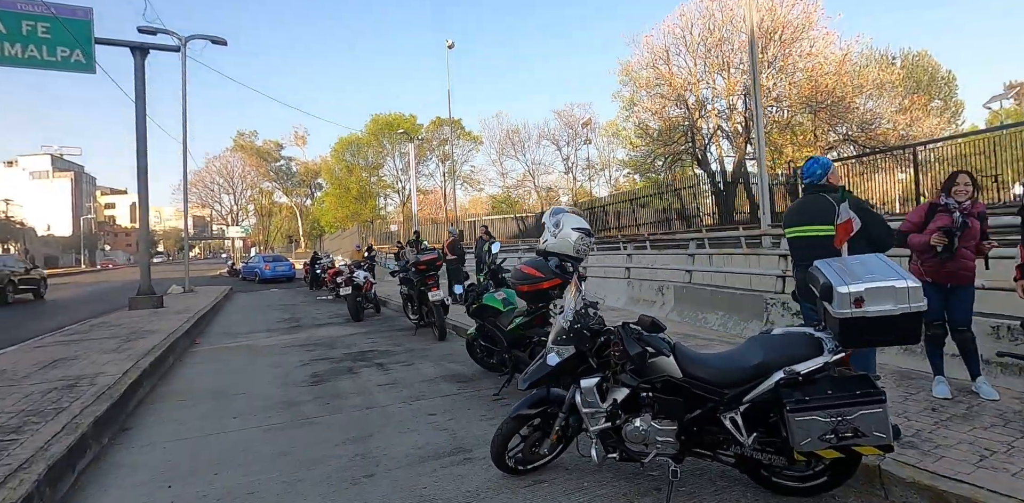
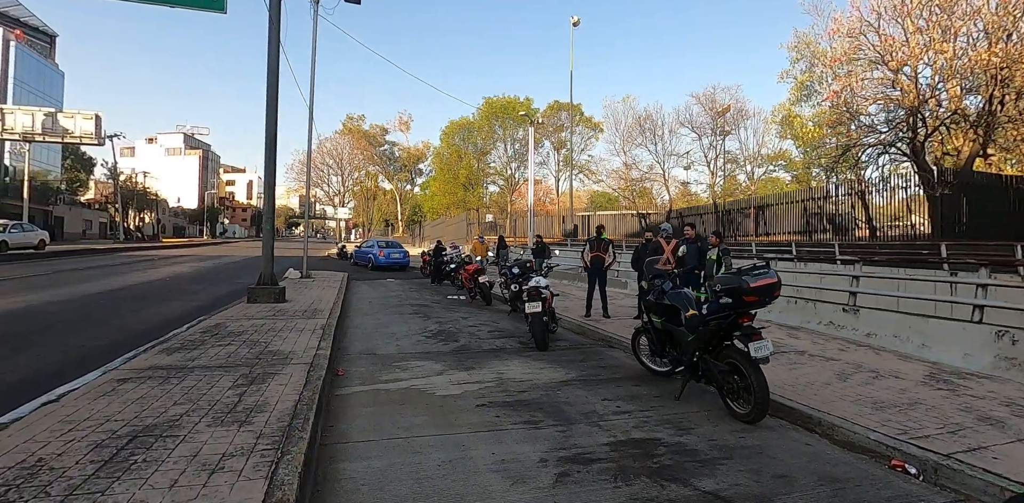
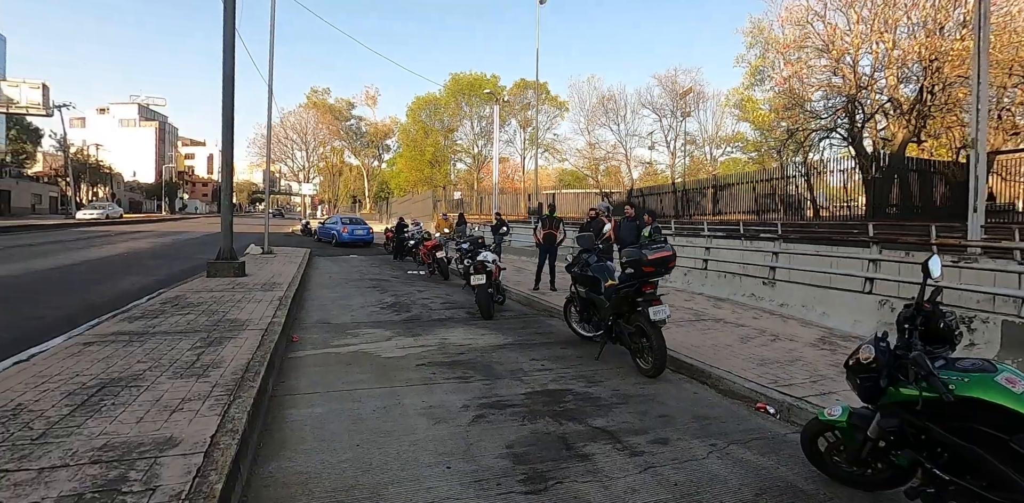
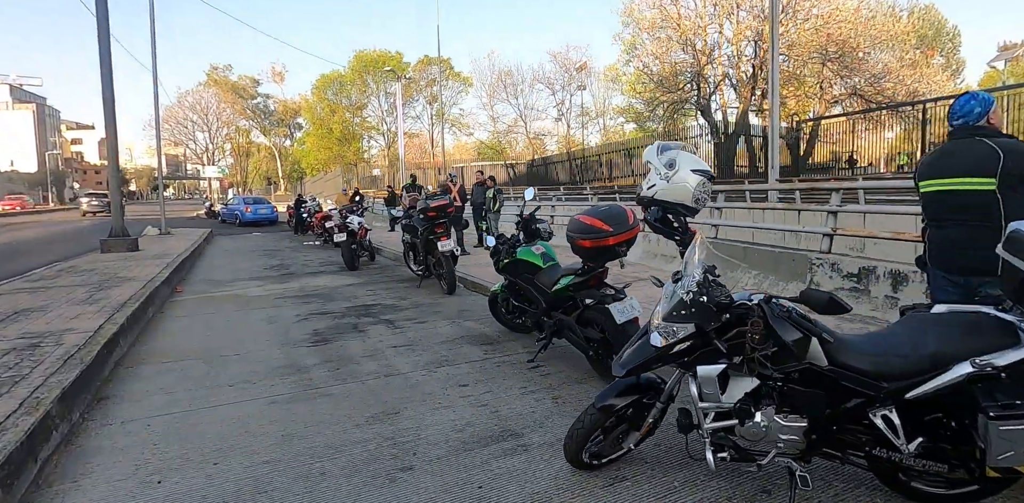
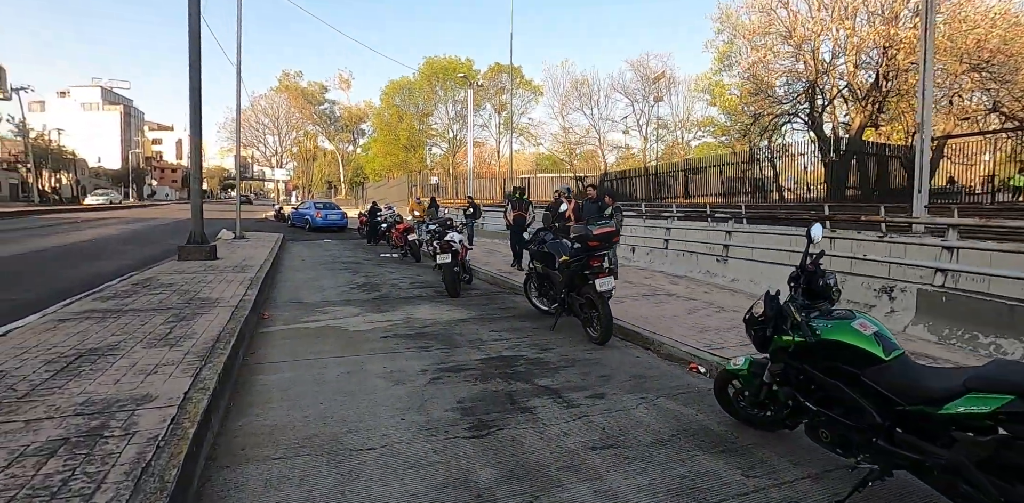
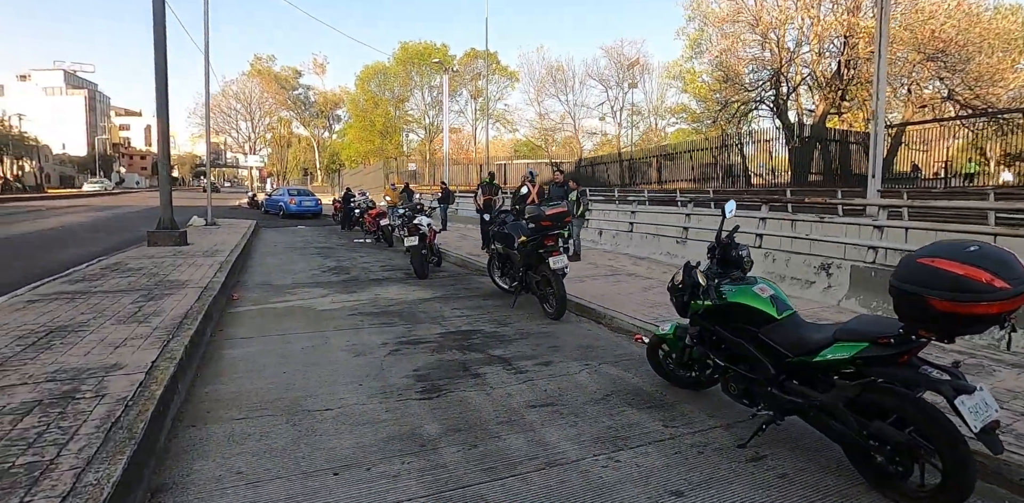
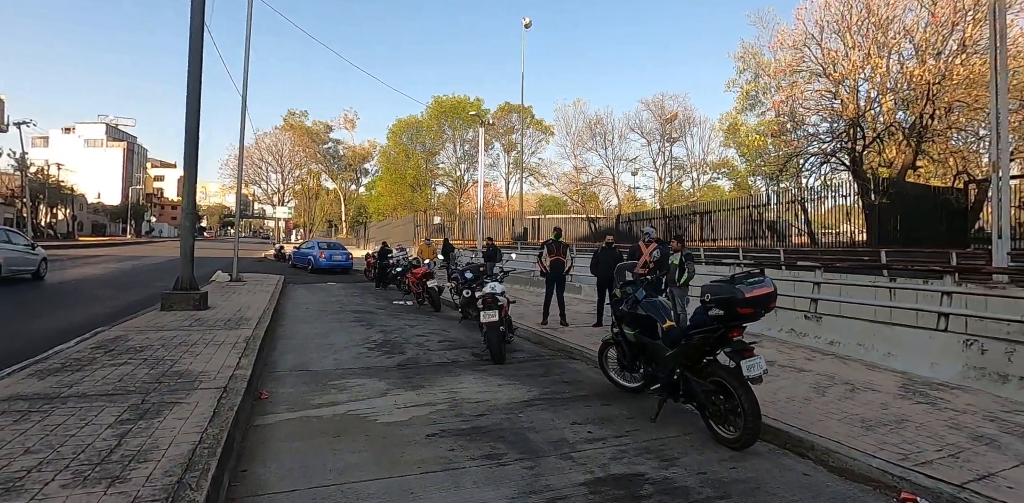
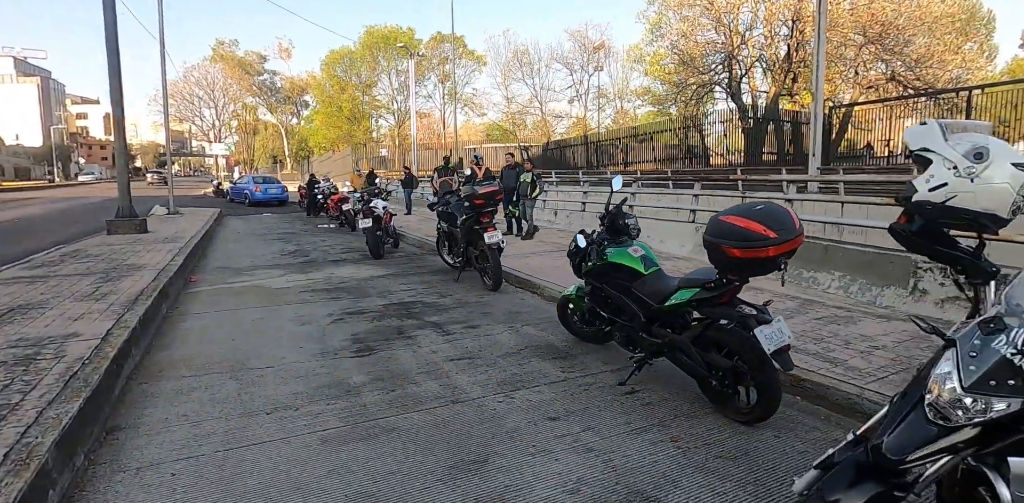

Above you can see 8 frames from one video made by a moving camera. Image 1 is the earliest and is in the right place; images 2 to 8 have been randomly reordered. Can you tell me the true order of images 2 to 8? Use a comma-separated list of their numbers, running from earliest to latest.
4, 8, 6, 5, 3, 2, 7
